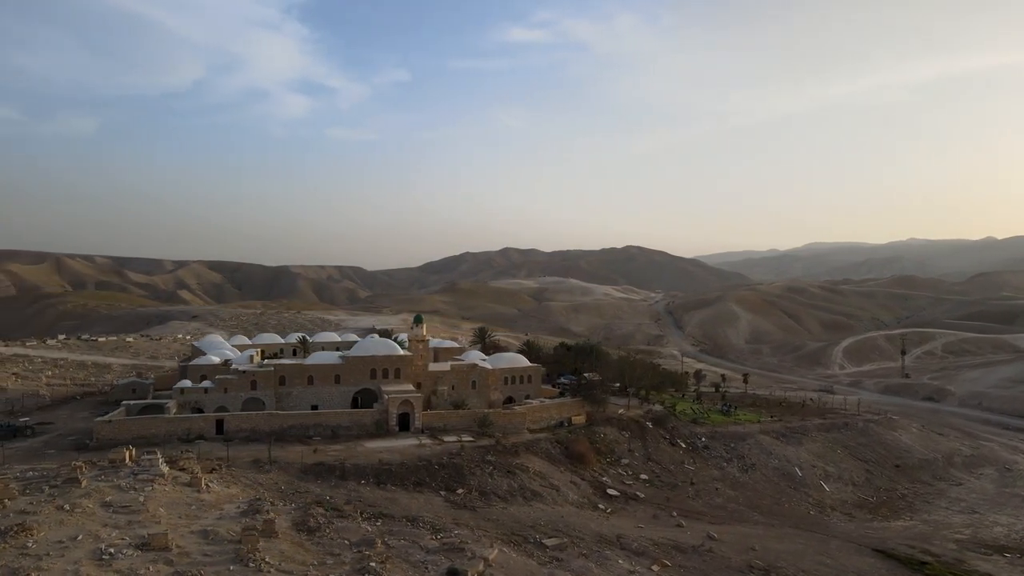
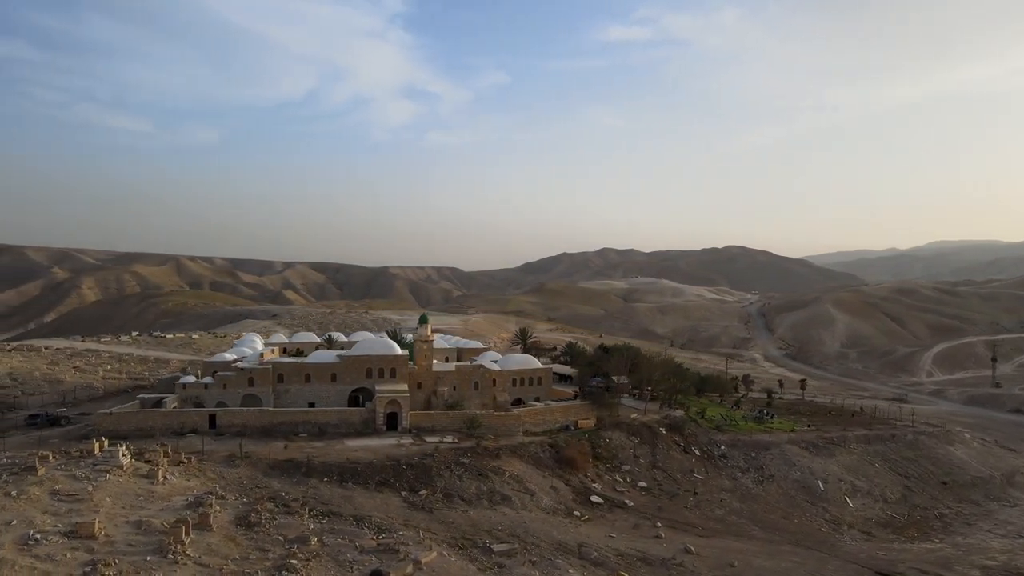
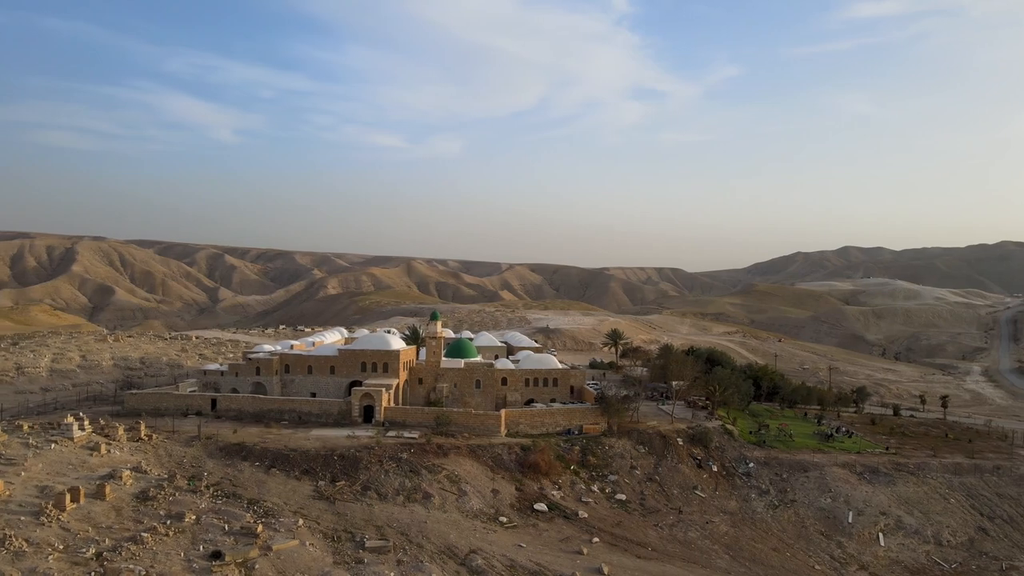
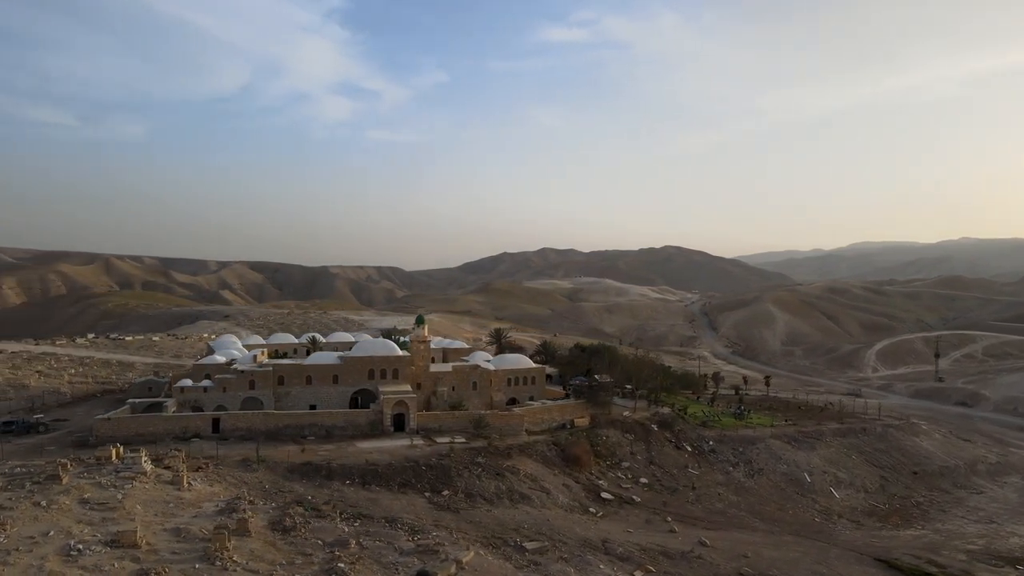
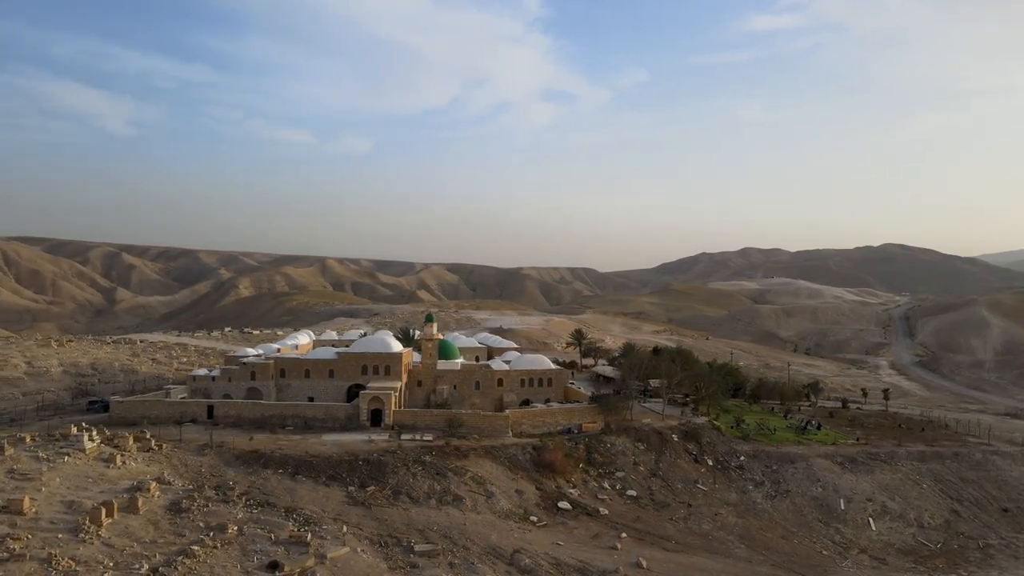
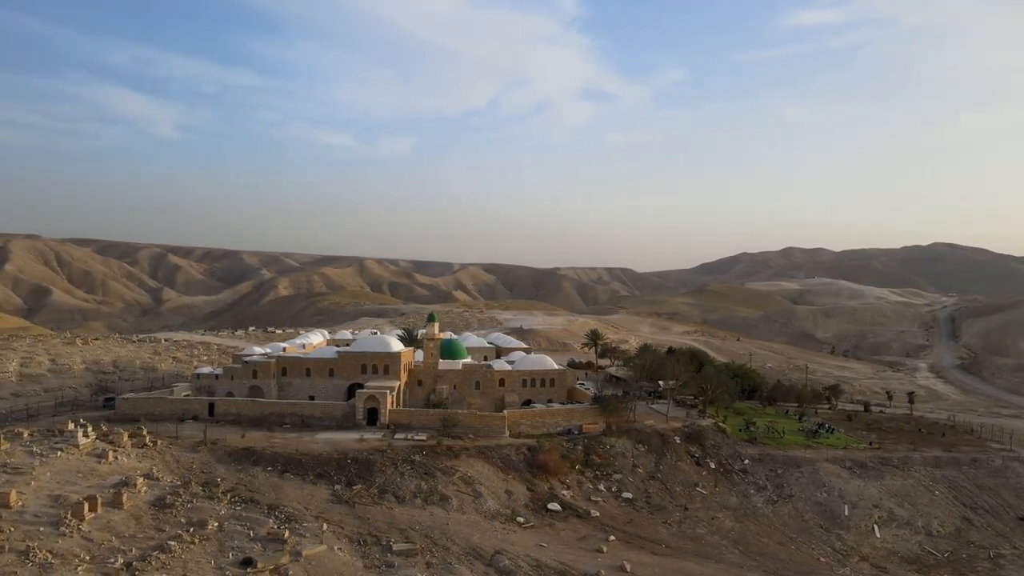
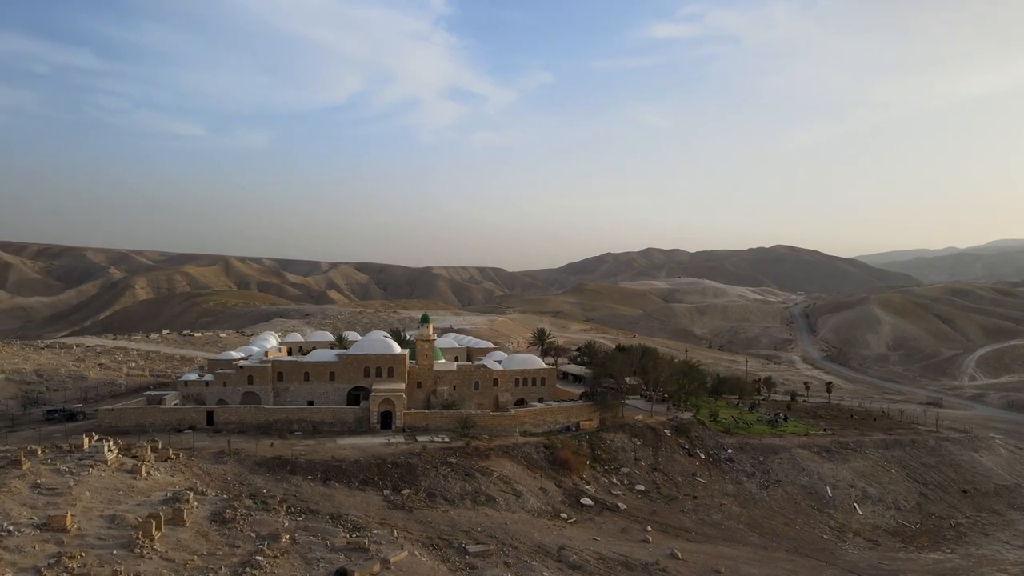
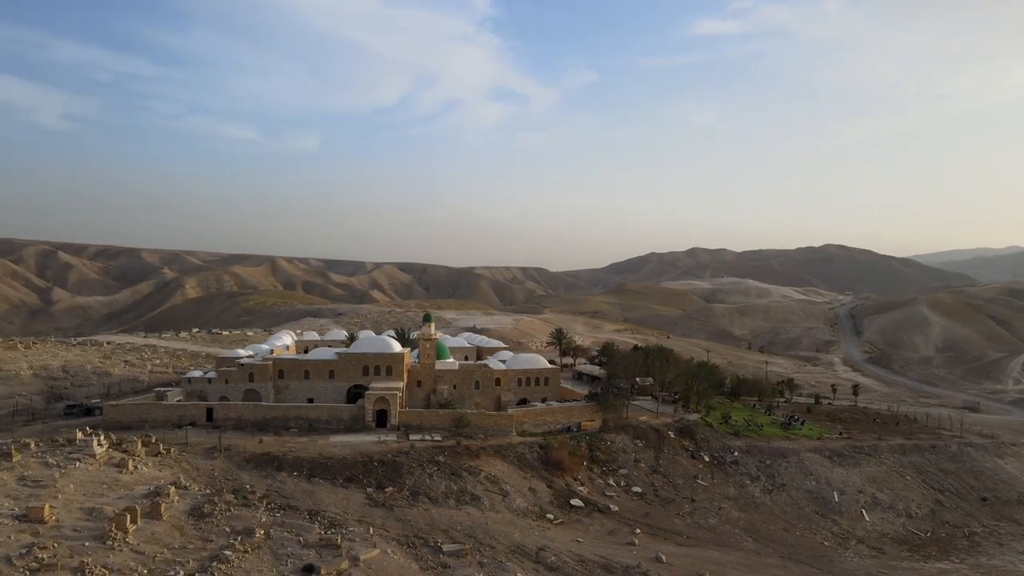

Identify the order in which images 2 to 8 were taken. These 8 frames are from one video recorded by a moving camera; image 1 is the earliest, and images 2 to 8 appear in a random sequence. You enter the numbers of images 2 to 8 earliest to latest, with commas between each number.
4, 2, 7, 8, 5, 6, 3
